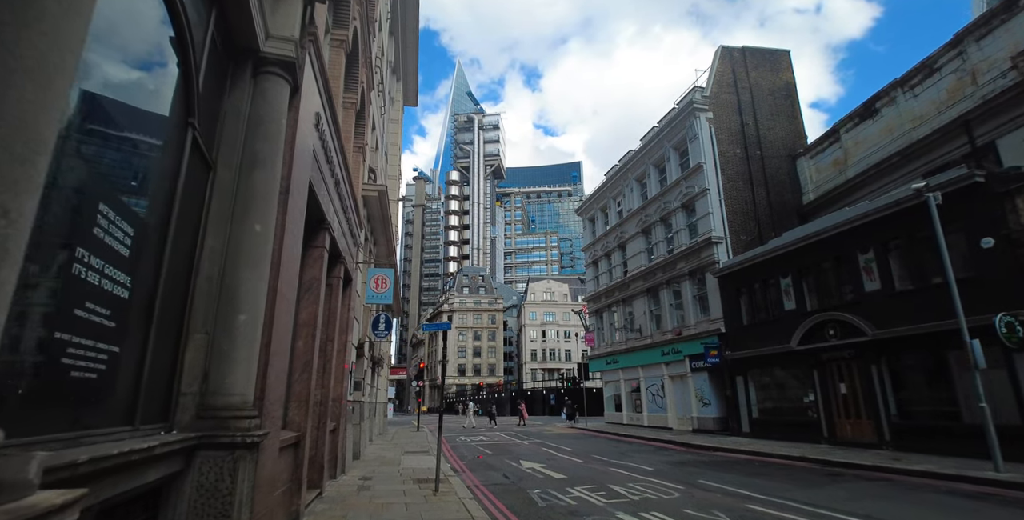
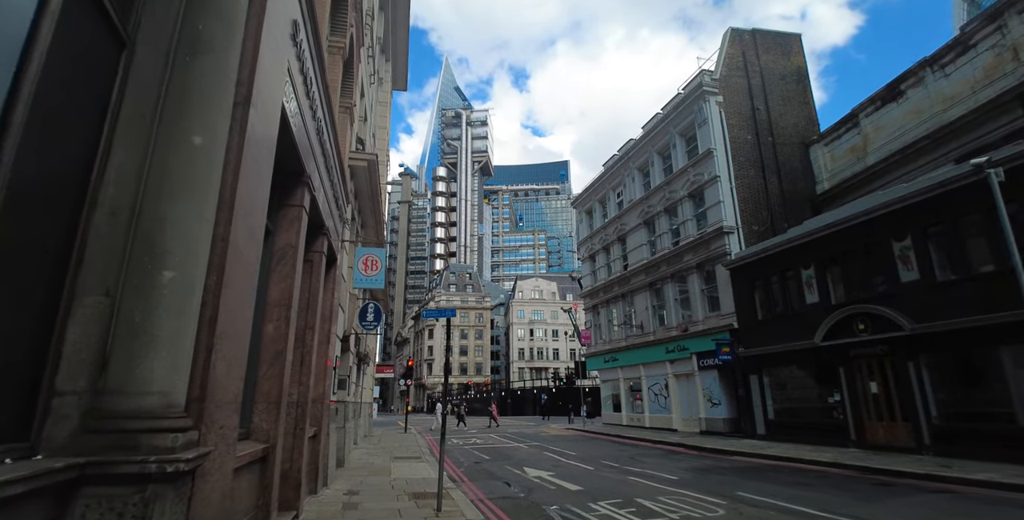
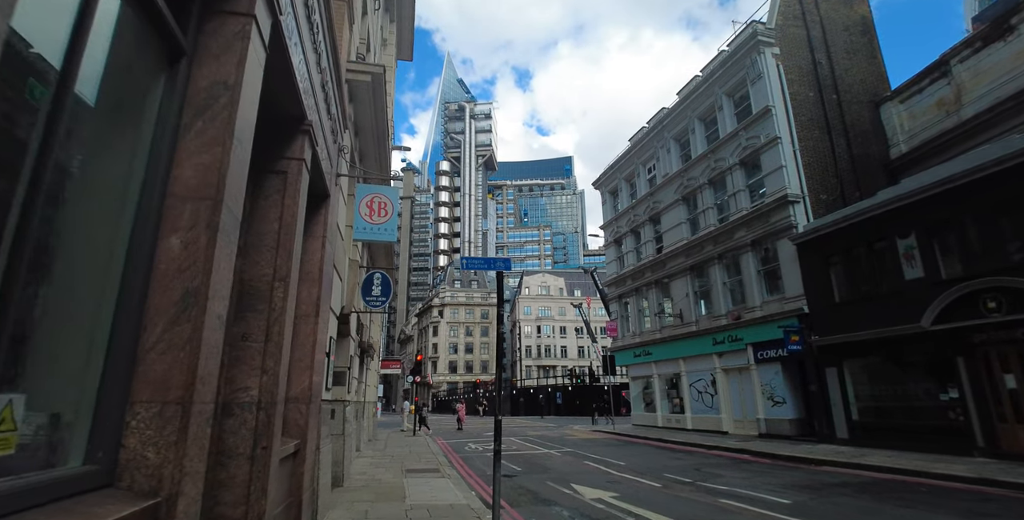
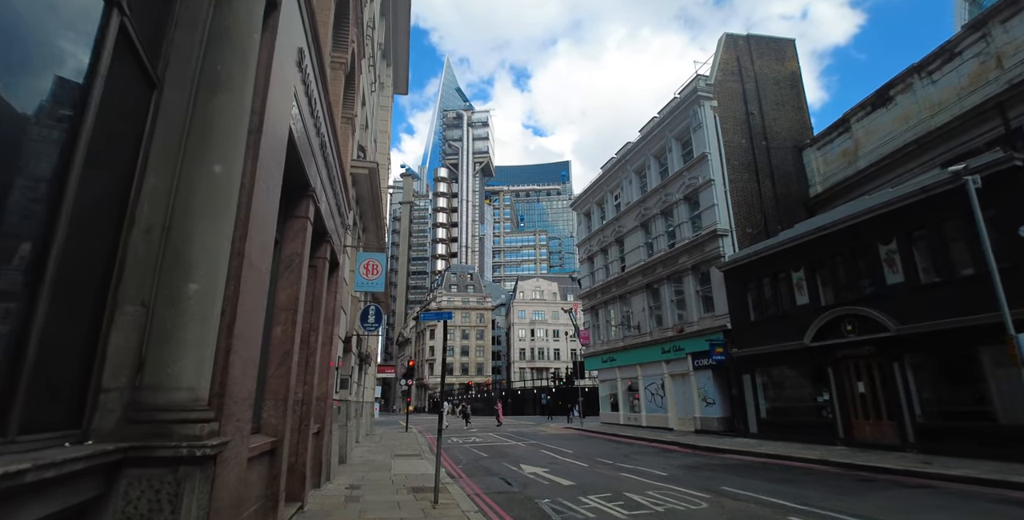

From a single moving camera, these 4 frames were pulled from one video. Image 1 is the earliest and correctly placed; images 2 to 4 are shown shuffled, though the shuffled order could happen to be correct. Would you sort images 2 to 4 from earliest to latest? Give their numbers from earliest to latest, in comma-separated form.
4, 2, 3
